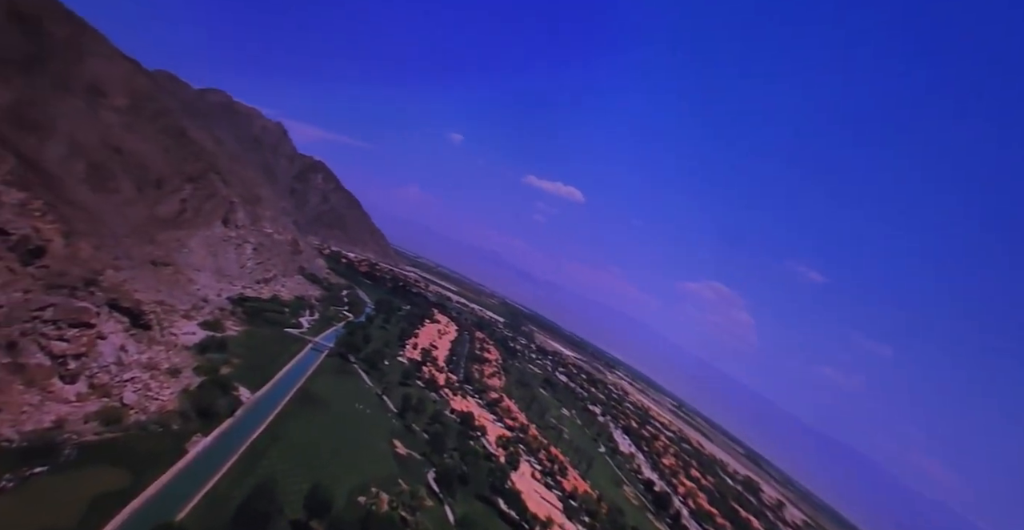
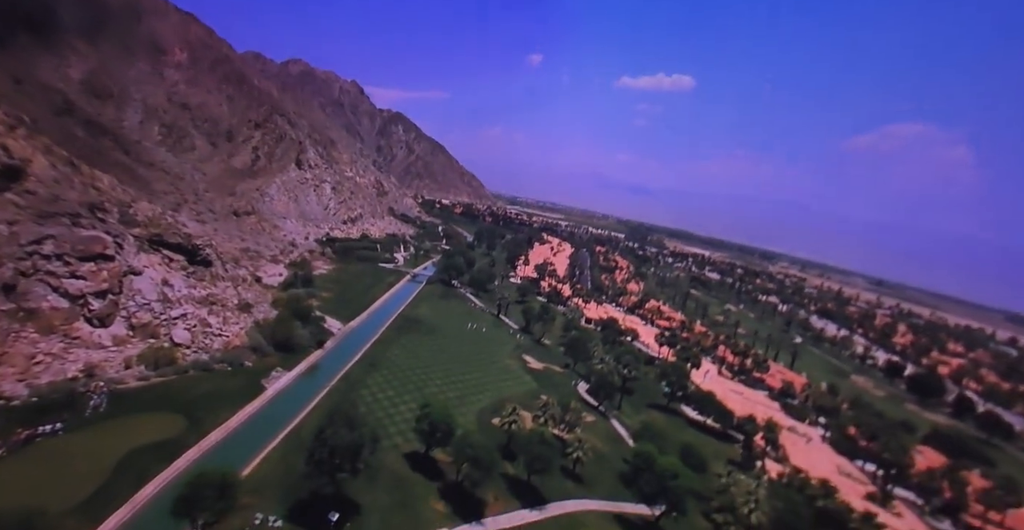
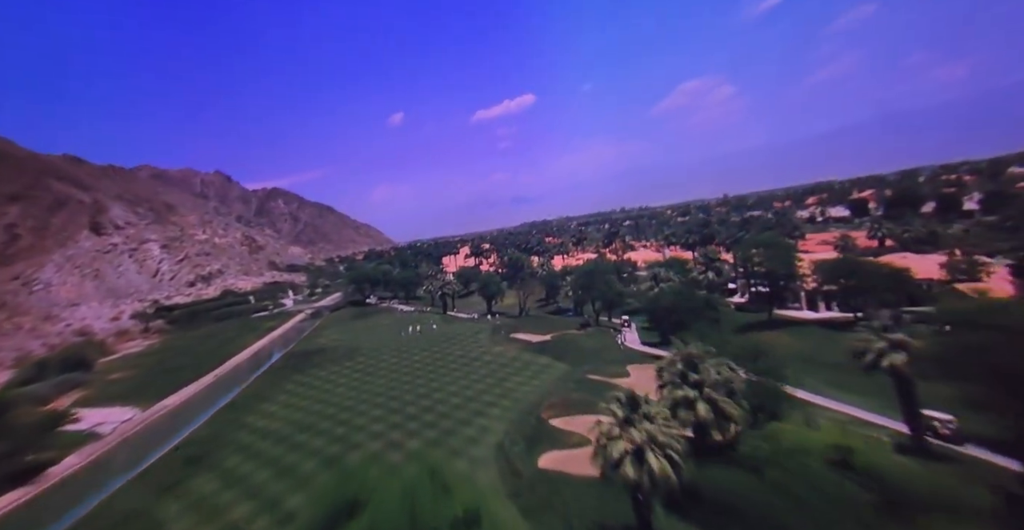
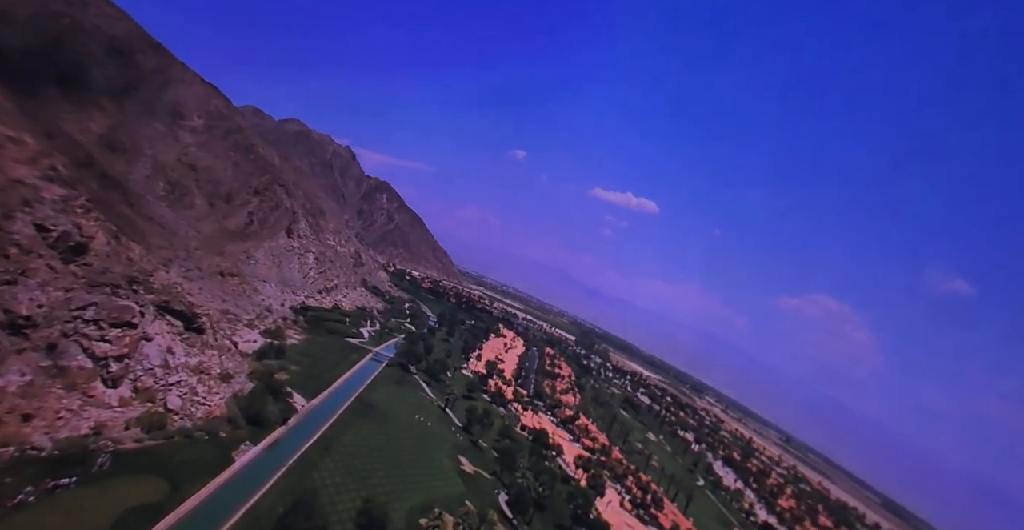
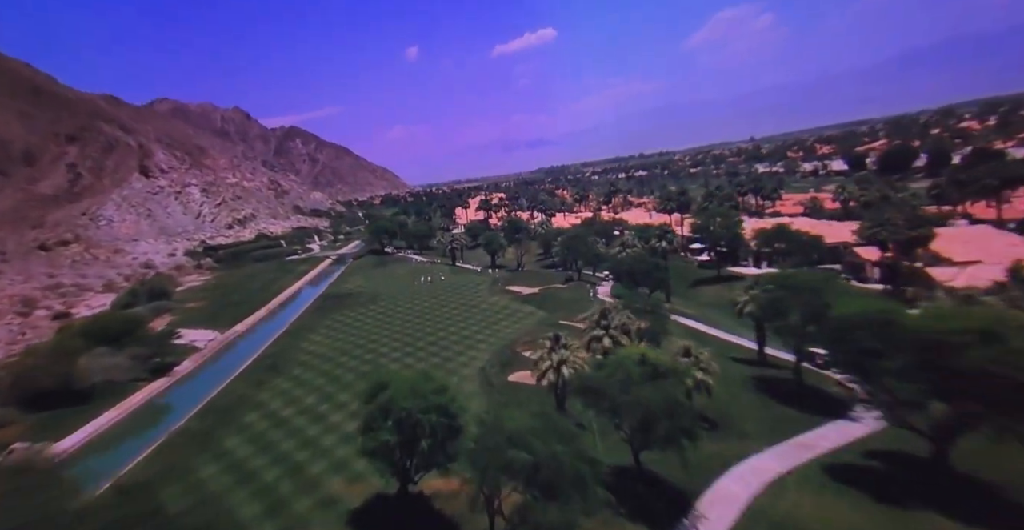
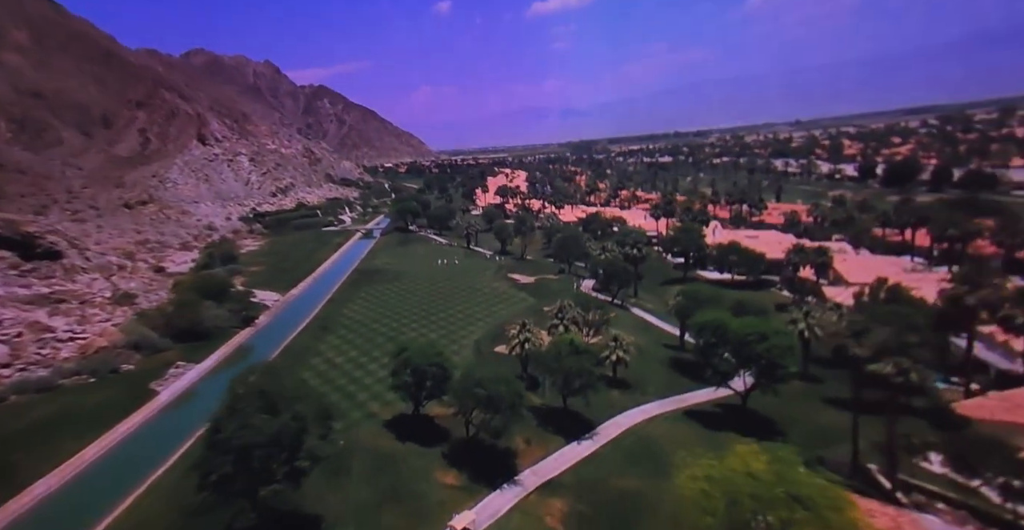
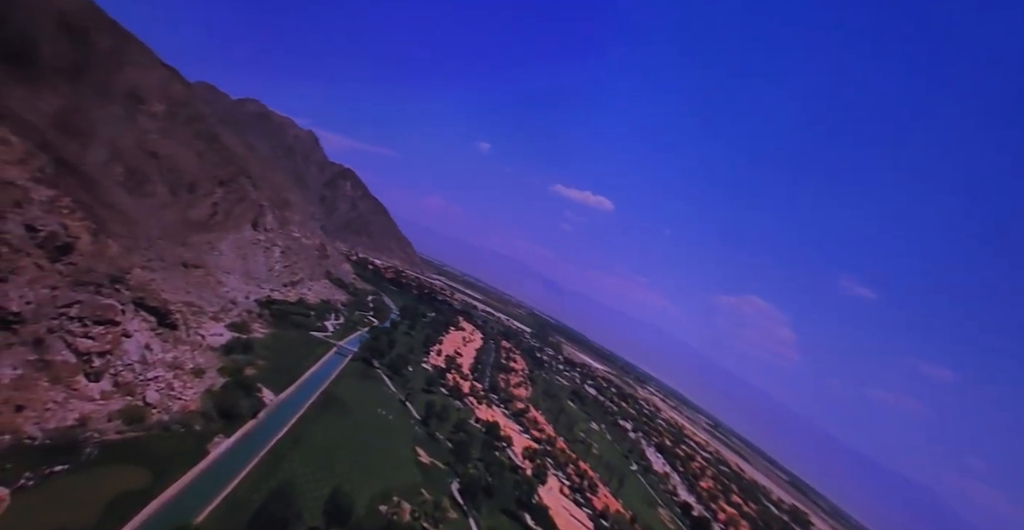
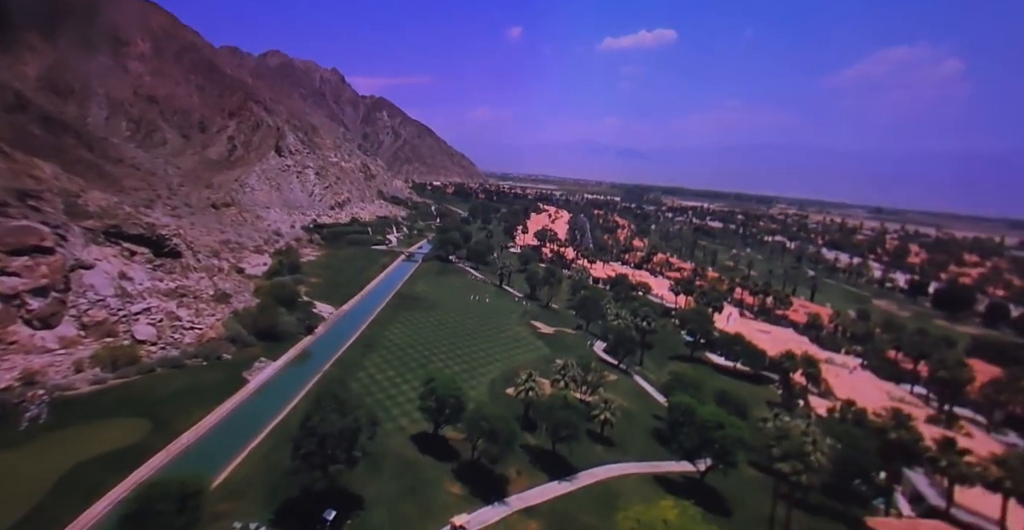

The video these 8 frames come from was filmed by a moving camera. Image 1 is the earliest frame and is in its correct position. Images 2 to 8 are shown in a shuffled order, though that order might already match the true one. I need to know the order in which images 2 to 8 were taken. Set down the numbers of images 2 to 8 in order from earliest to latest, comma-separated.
7, 4, 2, 8, 6, 5, 3
